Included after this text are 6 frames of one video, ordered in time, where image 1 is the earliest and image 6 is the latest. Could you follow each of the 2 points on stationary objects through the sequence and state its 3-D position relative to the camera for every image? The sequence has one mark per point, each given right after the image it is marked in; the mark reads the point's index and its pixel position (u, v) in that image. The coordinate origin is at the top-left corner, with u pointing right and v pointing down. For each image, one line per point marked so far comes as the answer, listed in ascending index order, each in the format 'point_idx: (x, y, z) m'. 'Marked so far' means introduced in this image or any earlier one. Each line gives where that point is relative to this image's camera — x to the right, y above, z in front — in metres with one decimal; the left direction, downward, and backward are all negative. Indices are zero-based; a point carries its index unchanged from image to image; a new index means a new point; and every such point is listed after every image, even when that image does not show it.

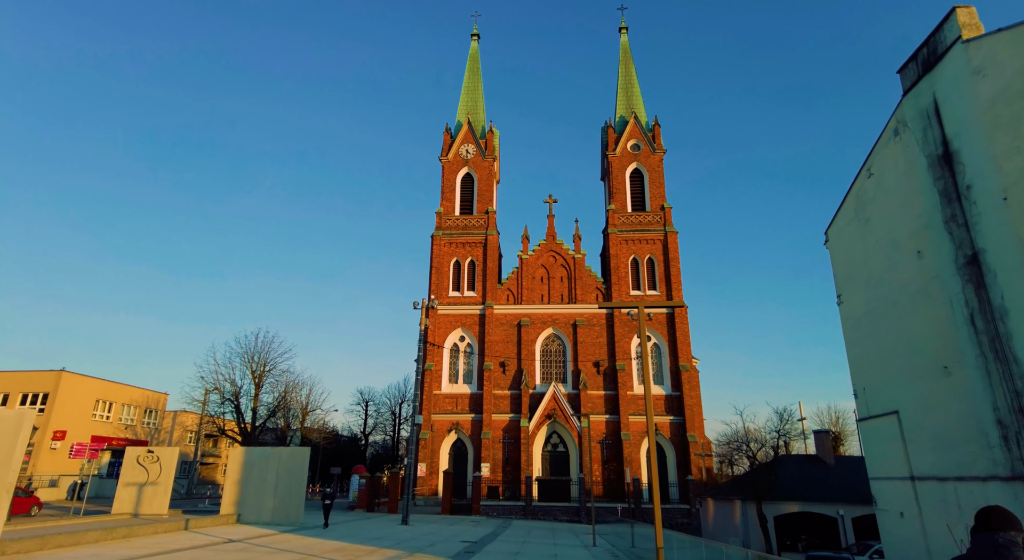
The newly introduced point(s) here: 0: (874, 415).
0: (+10.5, -3.9, +17.0) m
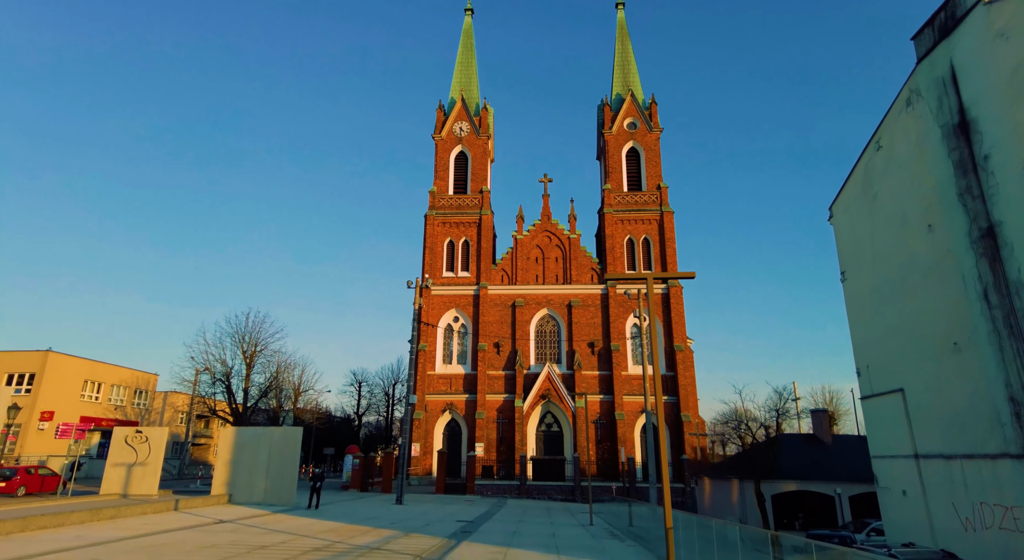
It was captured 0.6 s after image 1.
0: (+10.4, -3.2, +16.7) m
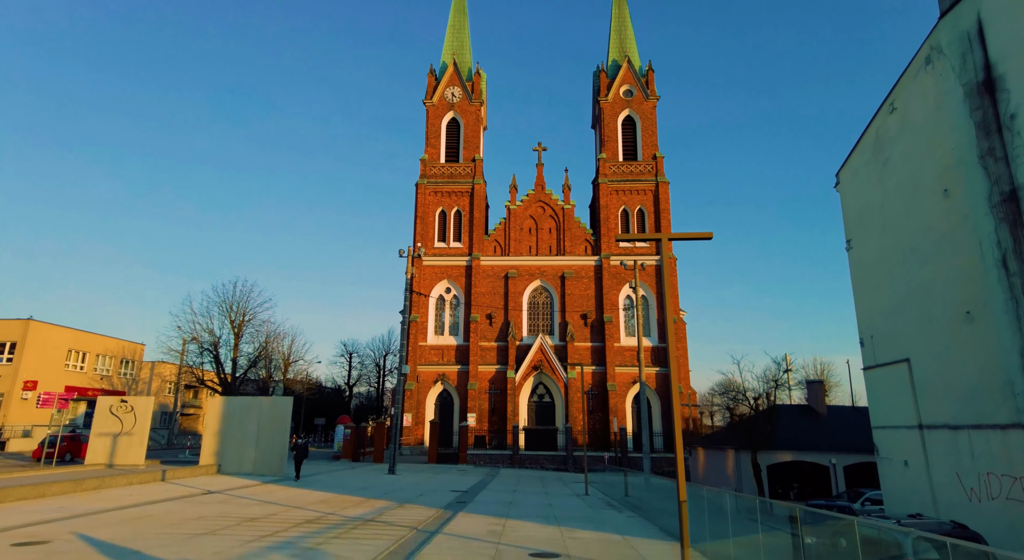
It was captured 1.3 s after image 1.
0: (+10.4, -2.3, +16.4) m
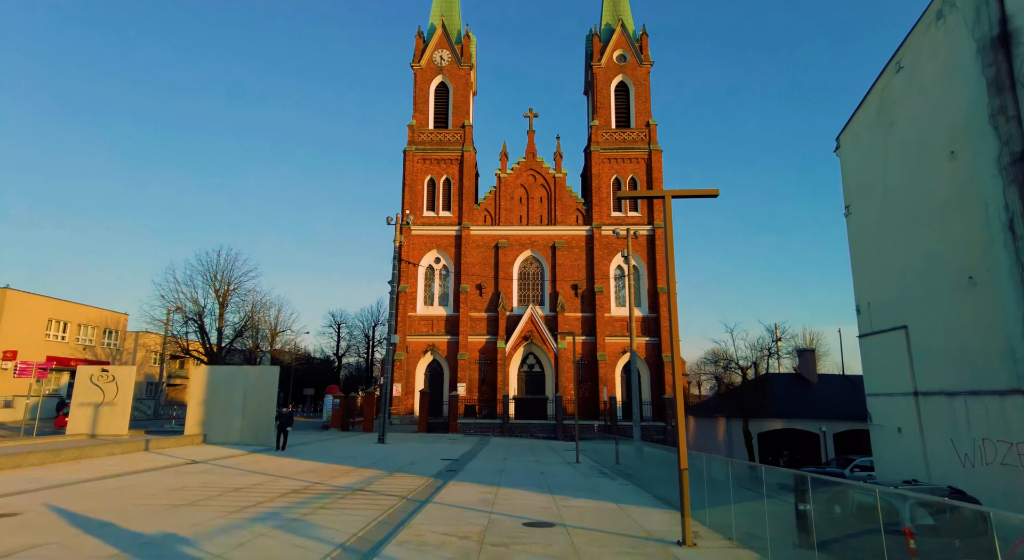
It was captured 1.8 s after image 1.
0: (+10.1, -1.4, +16.2) m
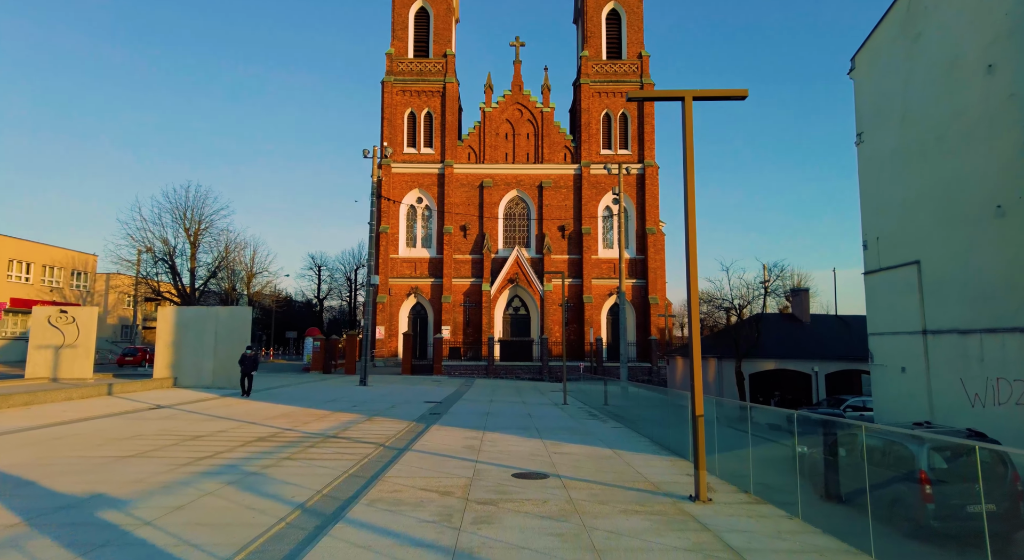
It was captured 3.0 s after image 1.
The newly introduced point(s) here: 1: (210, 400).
0: (+9.8, +0.4, +15.3) m
1: (-9.0, -3.6, +17.4) m
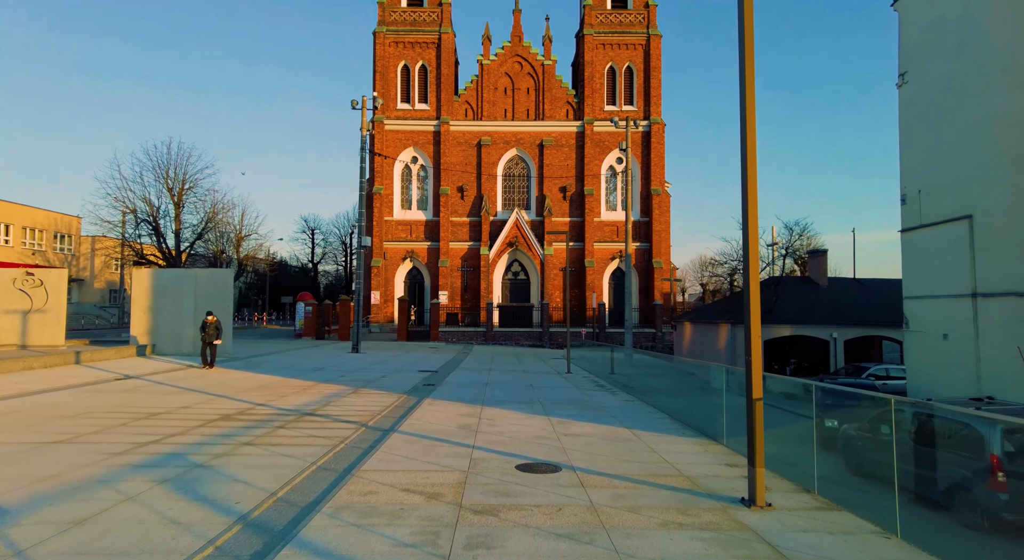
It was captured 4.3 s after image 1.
0: (+9.8, +1.3, +13.8) m
1: (-9.0, -2.4, +16.1) m
